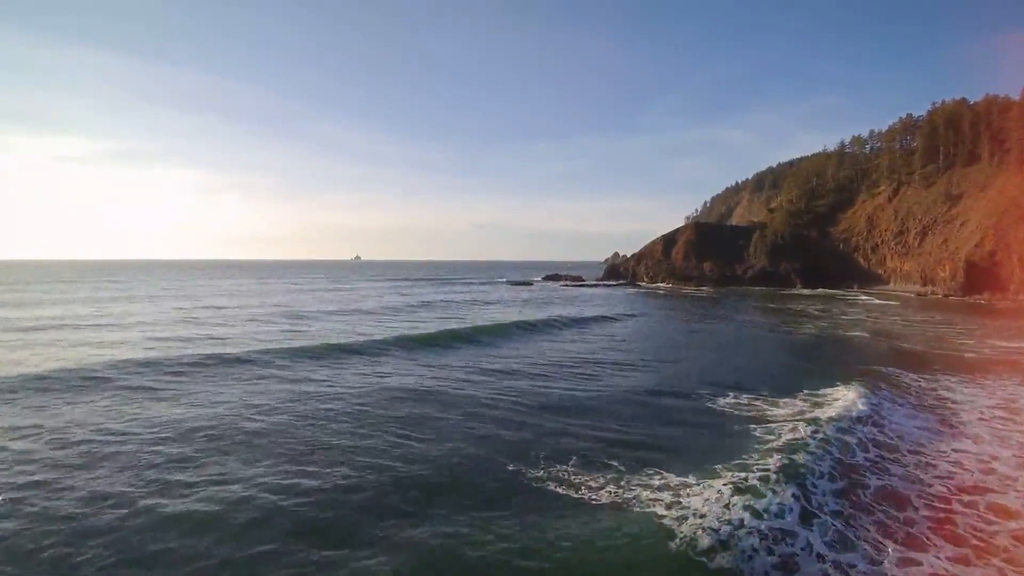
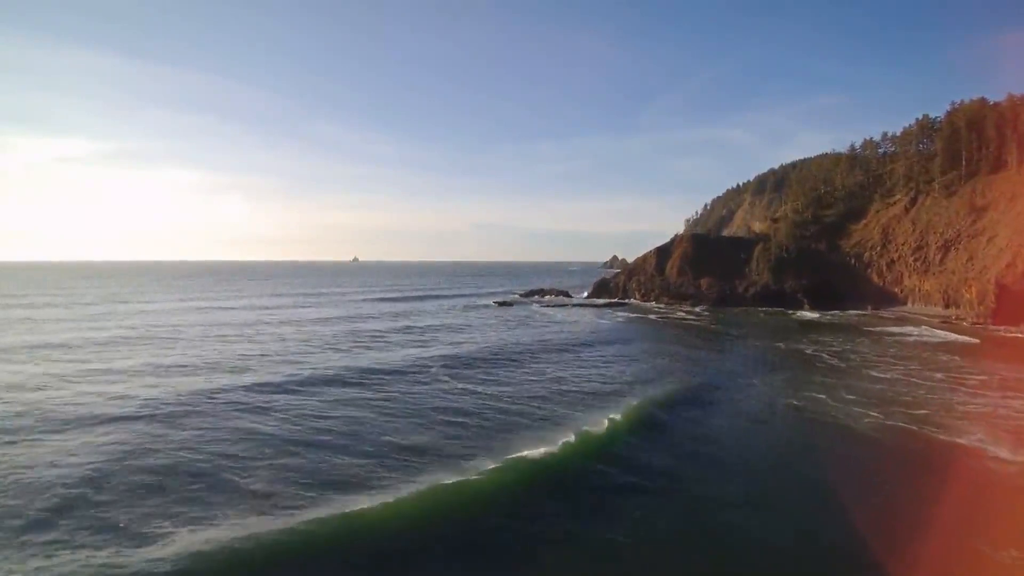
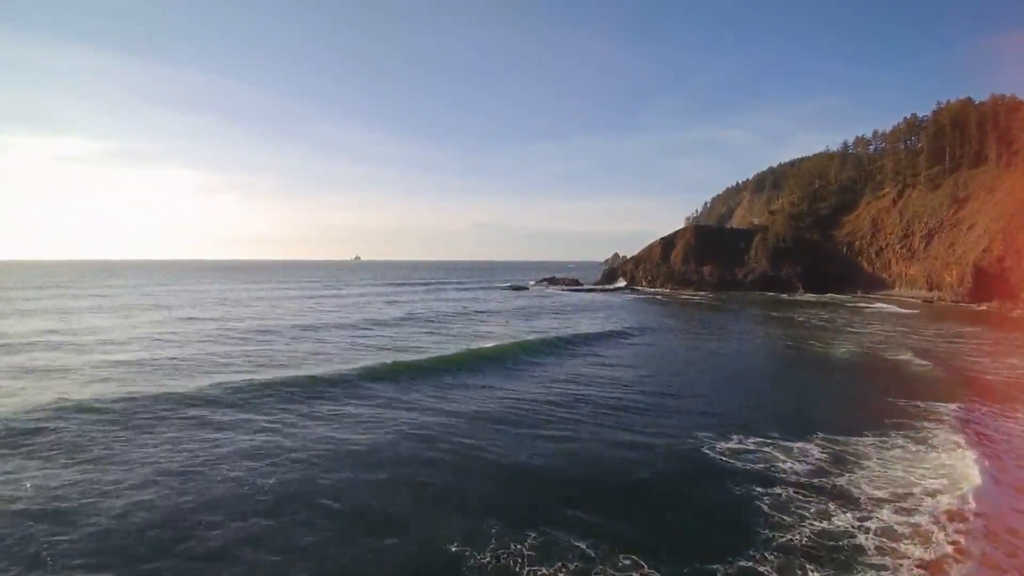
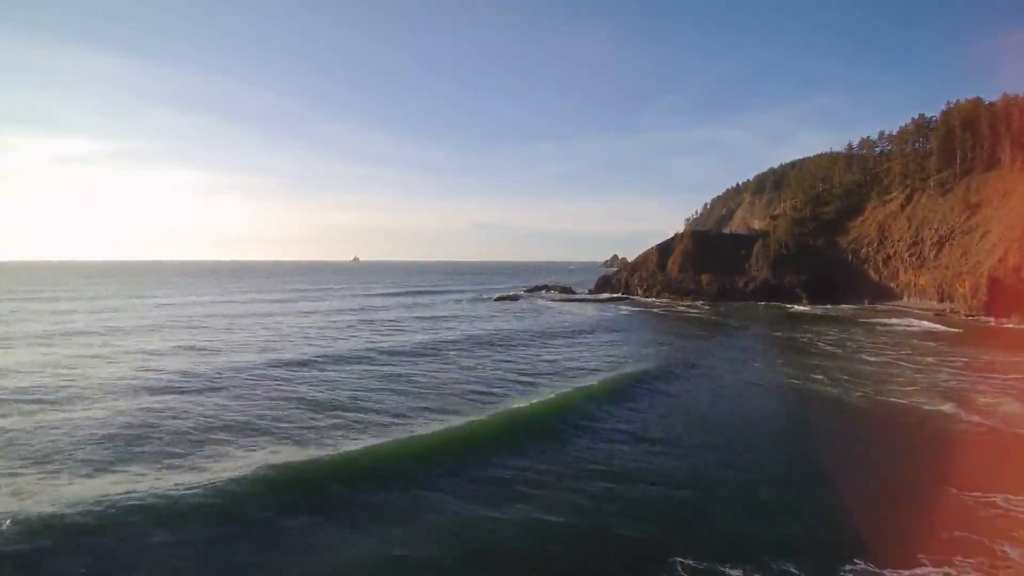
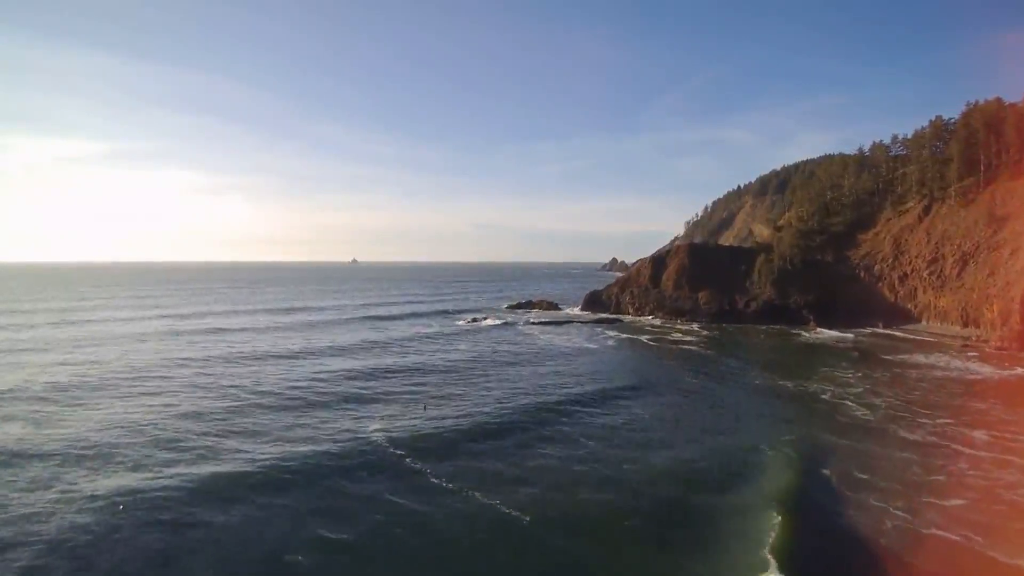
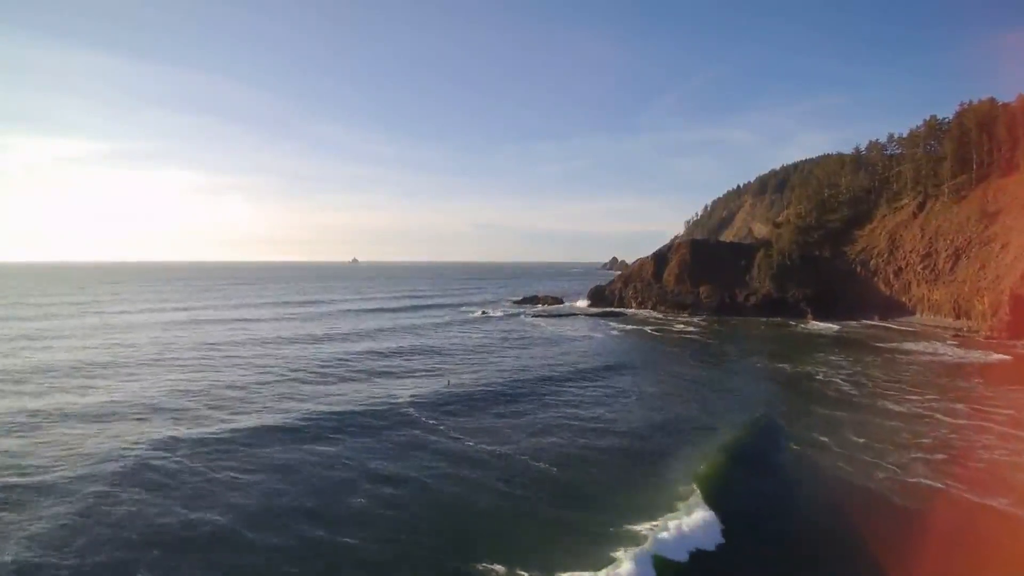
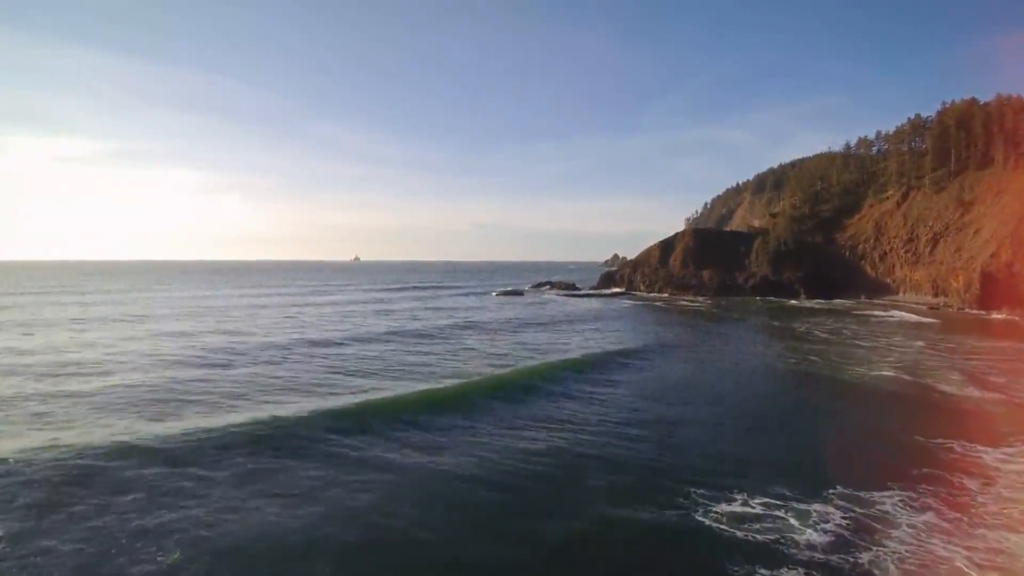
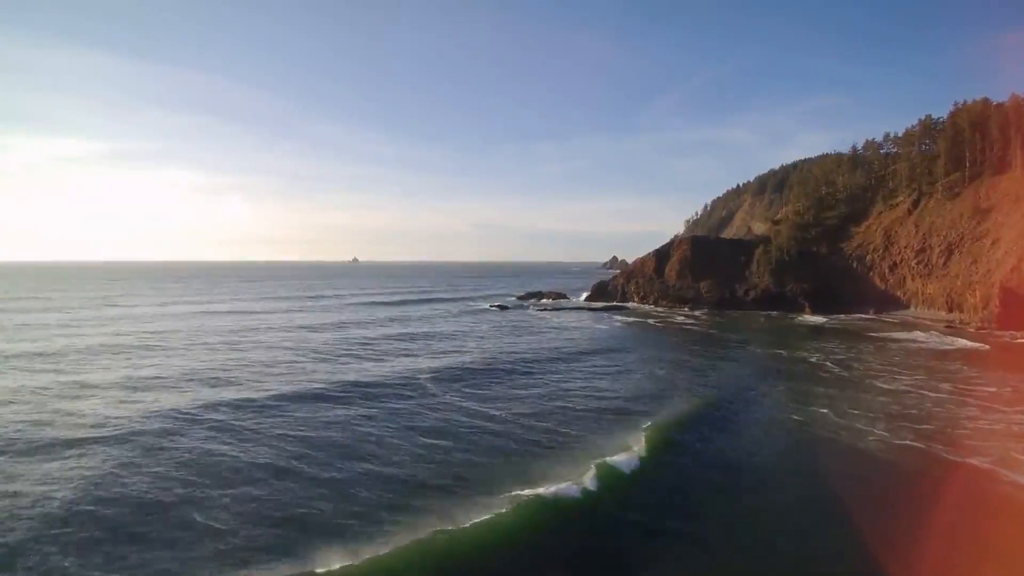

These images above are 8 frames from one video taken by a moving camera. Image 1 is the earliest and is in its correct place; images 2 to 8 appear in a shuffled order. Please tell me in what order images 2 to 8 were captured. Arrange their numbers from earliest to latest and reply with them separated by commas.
3, 7, 4, 2, 8, 6, 5
